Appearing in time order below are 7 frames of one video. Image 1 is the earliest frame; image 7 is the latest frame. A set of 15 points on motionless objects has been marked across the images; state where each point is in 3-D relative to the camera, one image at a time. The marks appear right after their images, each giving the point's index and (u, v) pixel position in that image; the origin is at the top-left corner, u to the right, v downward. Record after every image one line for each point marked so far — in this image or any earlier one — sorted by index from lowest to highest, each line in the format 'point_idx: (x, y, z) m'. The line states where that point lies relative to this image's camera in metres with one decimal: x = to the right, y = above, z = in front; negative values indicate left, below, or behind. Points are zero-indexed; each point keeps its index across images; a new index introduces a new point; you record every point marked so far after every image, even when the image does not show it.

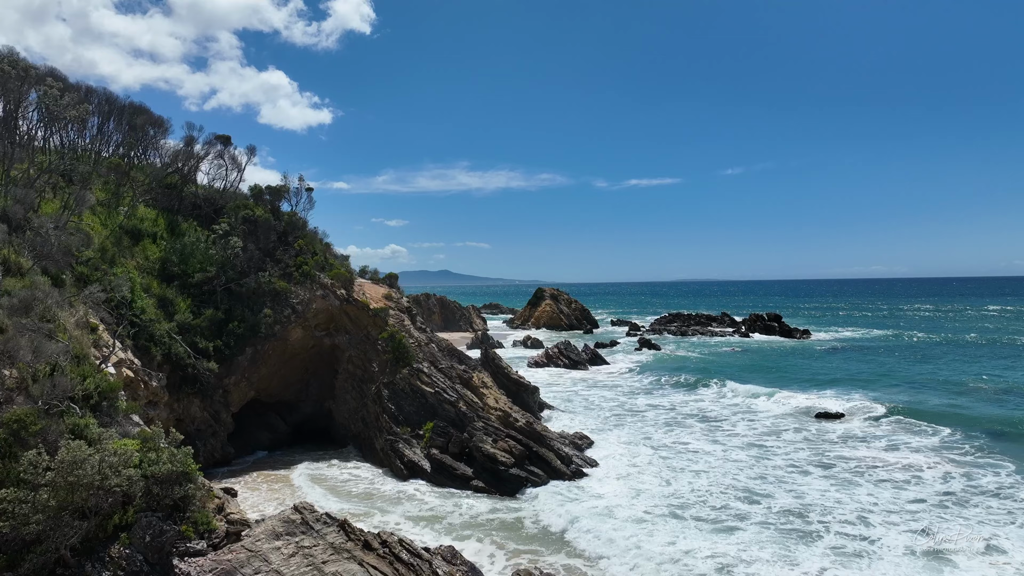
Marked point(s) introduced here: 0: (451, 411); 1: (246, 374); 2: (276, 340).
0: (-2.1, -4.3, +18.6) m
1: (-9.4, -3.1, +19.0) m
2: (-8.7, -1.9, +19.8) m
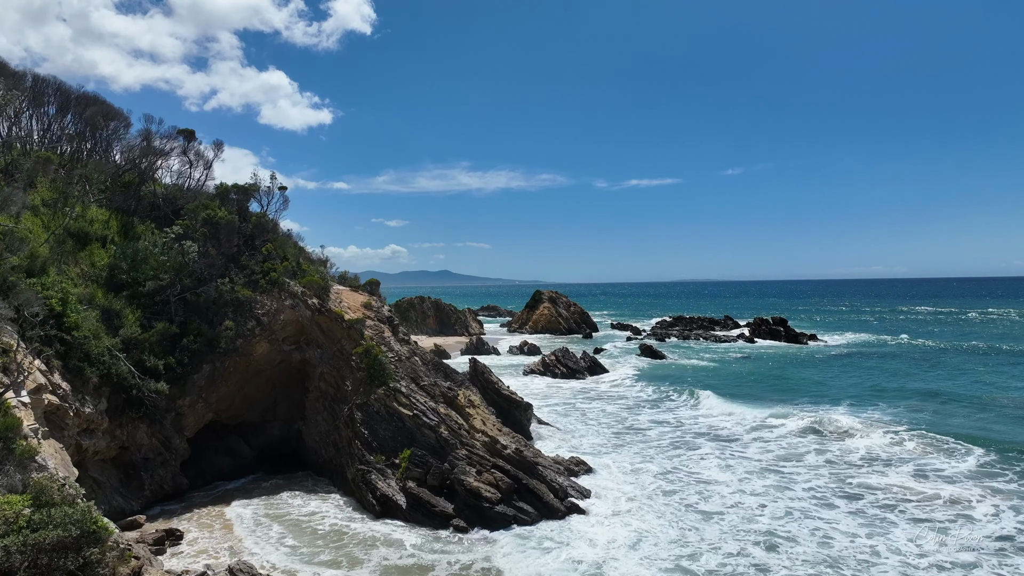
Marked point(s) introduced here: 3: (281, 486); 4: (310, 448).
0: (-2.5, -4.6, +16.6) m
1: (-9.8, -3.4, +17.0) m
2: (-9.1, -2.3, +17.7) m
3: (-7.6, -6.5, +17.5) m
4: (-7.2, -5.7, +18.8) m
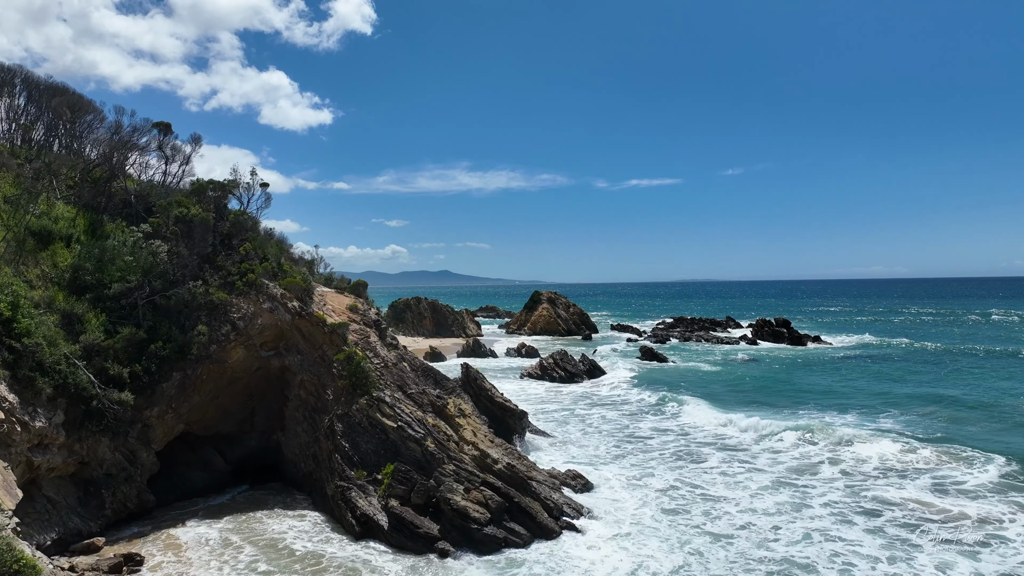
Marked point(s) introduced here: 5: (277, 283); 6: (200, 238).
0: (-2.8, -4.7, +15.4) m
1: (-10.1, -3.5, +15.8) m
2: (-9.4, -2.3, +16.6) m
3: (-7.8, -6.6, +16.3) m
4: (-7.4, -5.8, +17.7) m
5: (-8.3, +0.2, +18.8) m
6: (-10.7, +1.7, +18.2) m
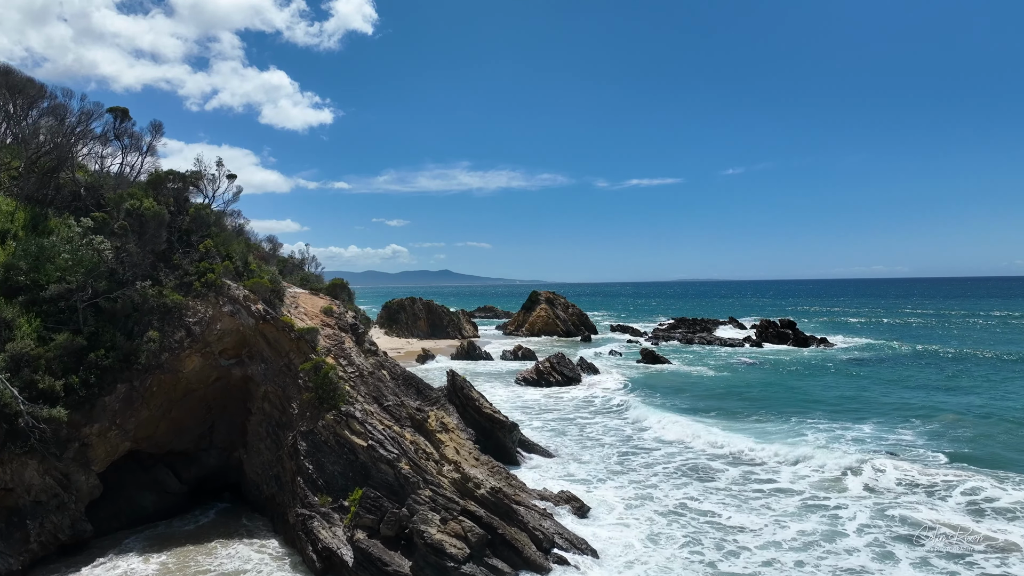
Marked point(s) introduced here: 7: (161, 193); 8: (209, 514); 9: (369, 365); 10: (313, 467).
0: (-3.2, -4.8, +13.7) m
1: (-10.5, -3.5, +14.1) m
2: (-9.8, -2.4, +14.8) m
3: (-8.2, -6.6, +14.6) m
4: (-7.8, -5.8, +15.9) m
5: (-8.7, +0.2, +17.1) m
6: (-11.1, +1.7, +16.4) m
7: (-11.8, +3.2, +17.9) m
8: (-8.9, -6.6, +15.6) m
9: (-4.8, -2.6, +17.9) m
10: (-5.2, -4.7, +13.9) m
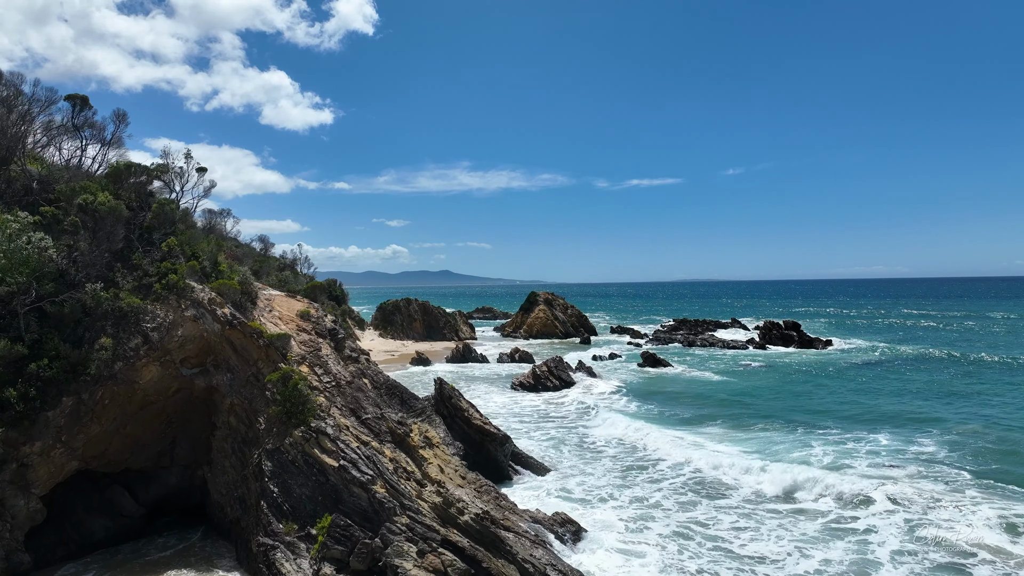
0: (-3.4, -4.8, +12.2) m
1: (-10.8, -3.6, +12.7) m
2: (-10.1, -2.4, +13.4) m
3: (-8.5, -6.7, +13.2) m
4: (-8.1, -5.9, +14.5) m
5: (-9.0, +0.1, +15.7) m
6: (-11.4, +1.6, +15.0) m
7: (-12.1, +3.1, +16.5) m
8: (-9.2, -6.7, +14.2) m
9: (-5.1, -2.6, +16.5) m
10: (-5.5, -4.8, +12.5) m
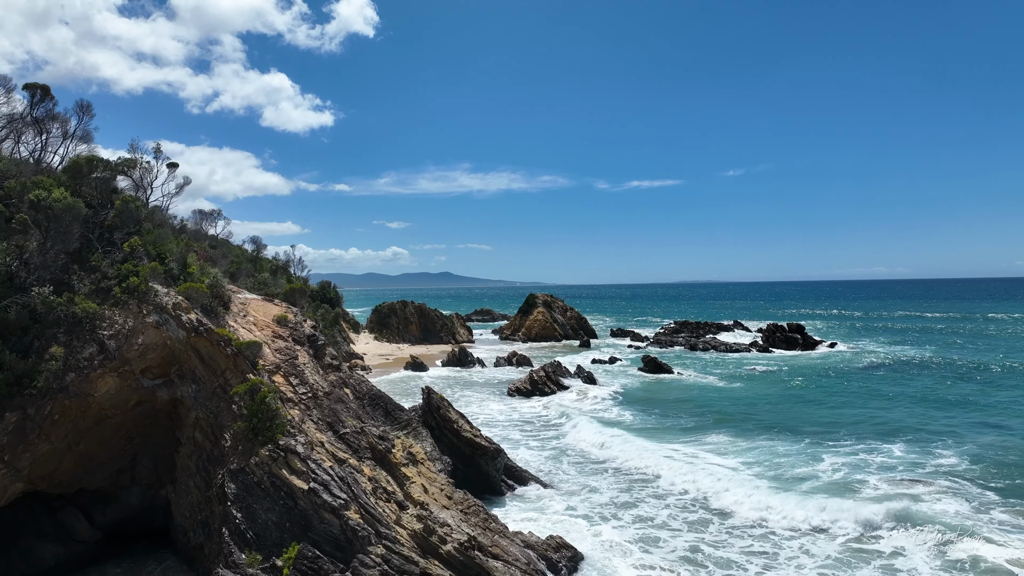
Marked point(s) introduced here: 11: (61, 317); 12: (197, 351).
0: (-3.7, -4.9, +11.0) m
1: (-11.0, -3.7, +11.5) m
2: (-10.3, -2.5, +12.2) m
3: (-8.8, -6.8, +12.0) m
4: (-8.3, -6.0, +13.3) m
5: (-9.3, 0.0, +14.5) m
6: (-11.6, +1.5, +13.9) m
7: (-12.4, +3.0, +15.3) m
8: (-9.4, -6.8, +13.0) m
9: (-5.3, -2.7, +15.3) m
10: (-5.7, -4.8, +11.3) m
11: (-10.8, -0.7, +12.7) m
12: (-8.1, -1.6, +13.6) m
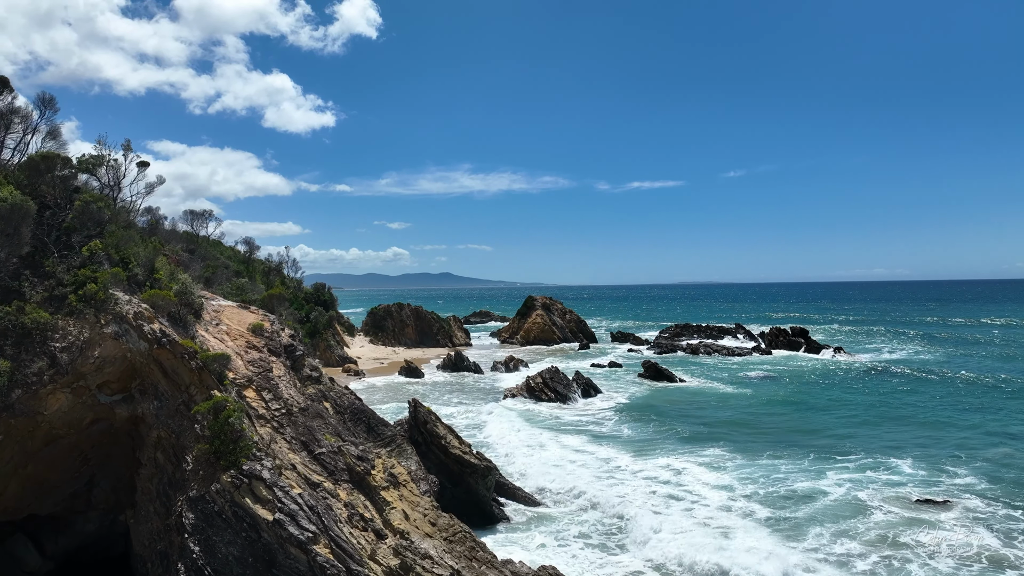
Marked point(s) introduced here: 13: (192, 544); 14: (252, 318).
0: (-4.0, -5.1, +9.9) m
1: (-11.3, -3.8, +10.4) m
2: (-10.6, -2.7, +11.2) m
3: (-9.0, -7.0, +10.9) m
4: (-8.6, -6.2, +12.2) m
5: (-9.5, -0.2, +13.4) m
6: (-11.9, +1.3, +12.8) m
7: (-12.6, +2.8, +14.2) m
8: (-9.7, -7.0, +11.9) m
9: (-5.6, -2.9, +14.2) m
10: (-6.0, -5.0, +10.2) m
11: (-11.1, -0.8, +11.6) m
12: (-8.3, -1.8, +12.5) m
13: (-6.1, -4.9, +10.2) m
14: (-7.9, -0.9, +16.2) m
